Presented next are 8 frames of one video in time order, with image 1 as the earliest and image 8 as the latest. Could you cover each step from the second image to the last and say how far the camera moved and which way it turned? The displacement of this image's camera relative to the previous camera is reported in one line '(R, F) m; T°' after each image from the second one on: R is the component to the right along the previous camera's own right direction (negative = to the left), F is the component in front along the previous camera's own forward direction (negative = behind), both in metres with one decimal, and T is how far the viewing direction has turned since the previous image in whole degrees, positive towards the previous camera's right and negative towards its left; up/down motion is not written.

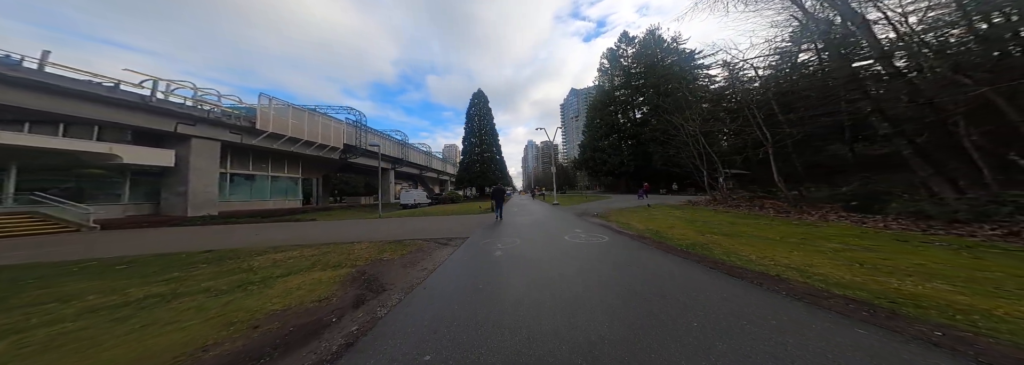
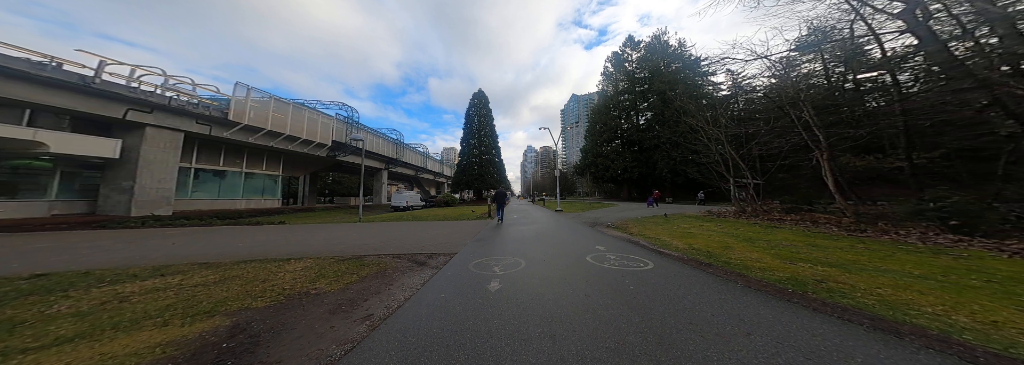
(-0.1, +1.4) m; +1°
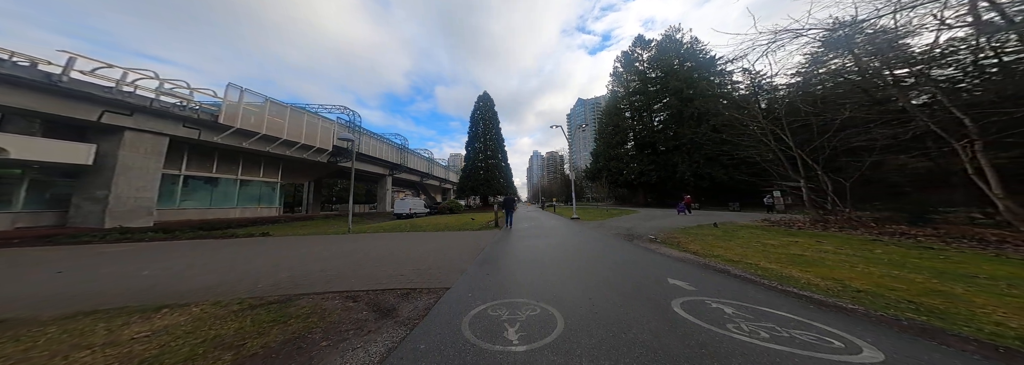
(-0.2, +1.6) m; -2°
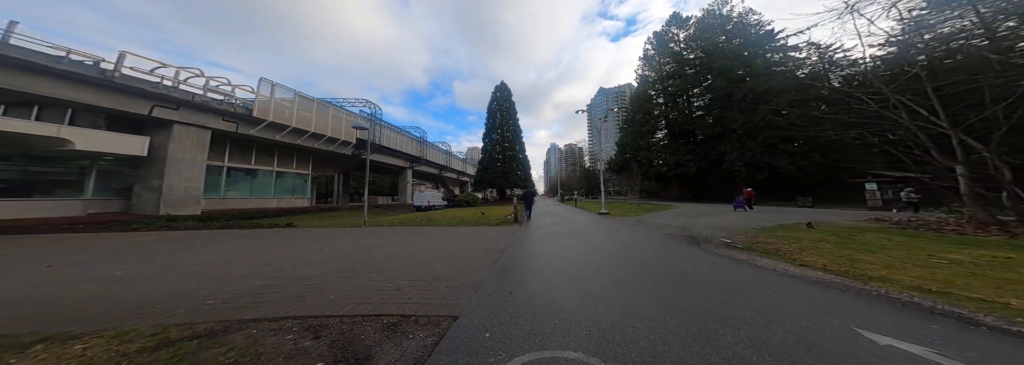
(-0.2, +1.1) m; -5°
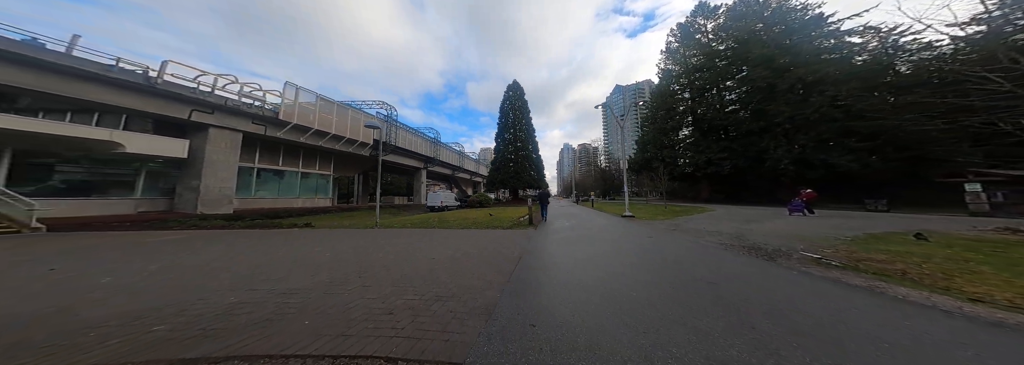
(-0.1, +0.7) m; -4°
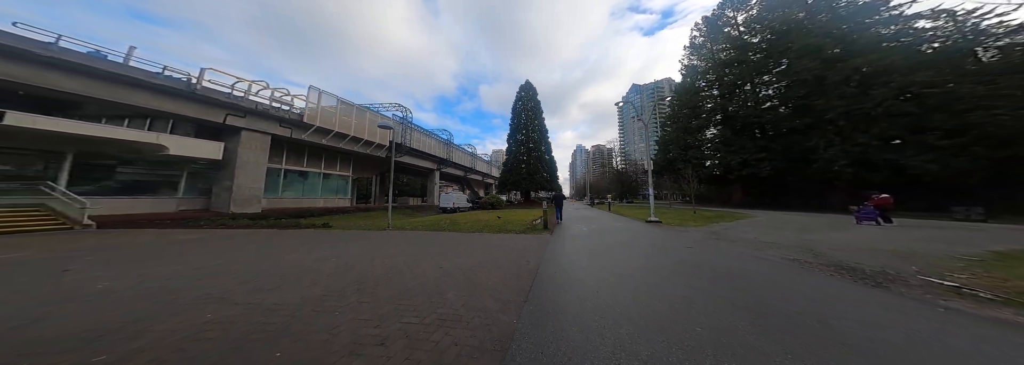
(-0.1, +0.5) m; -4°
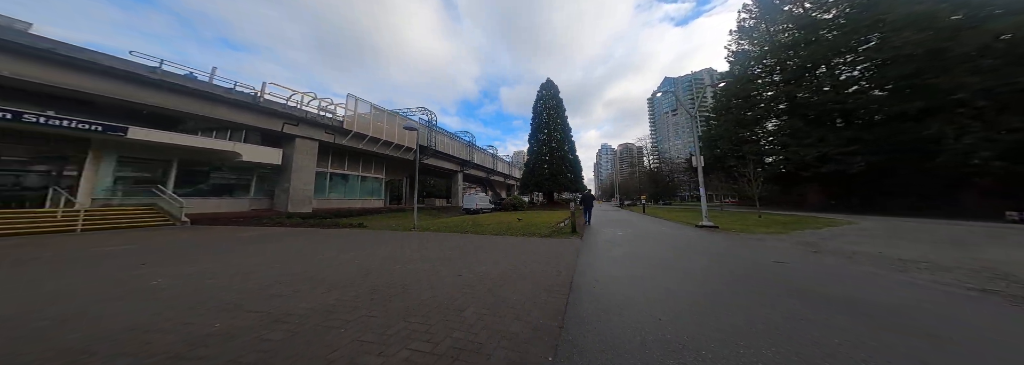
(0.0, +0.5) m; -8°
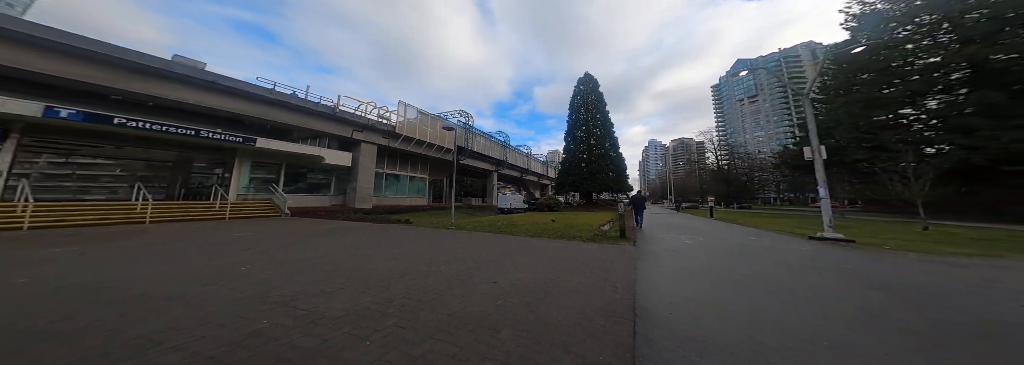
(-0.1, +0.4) m; -9°
